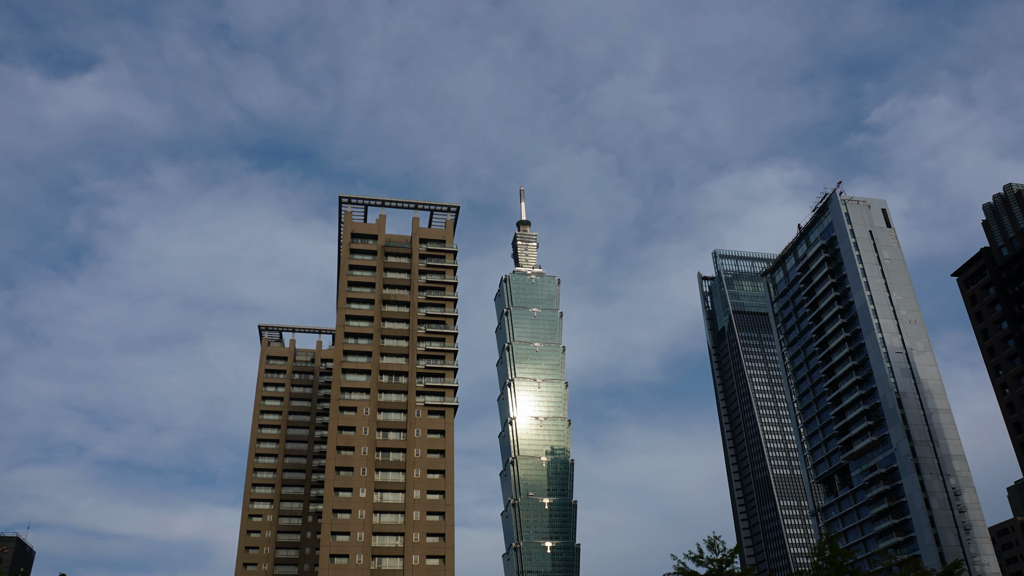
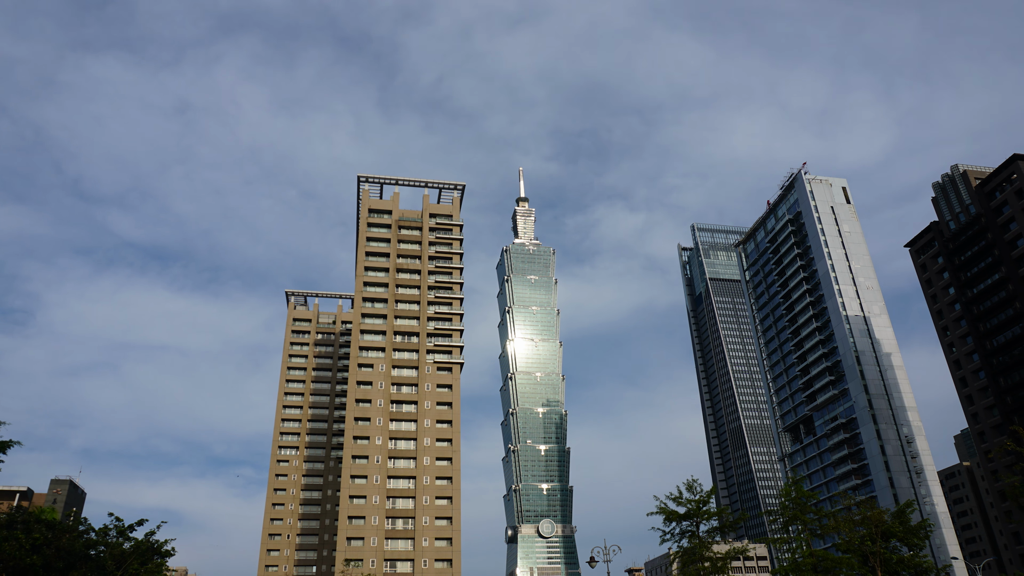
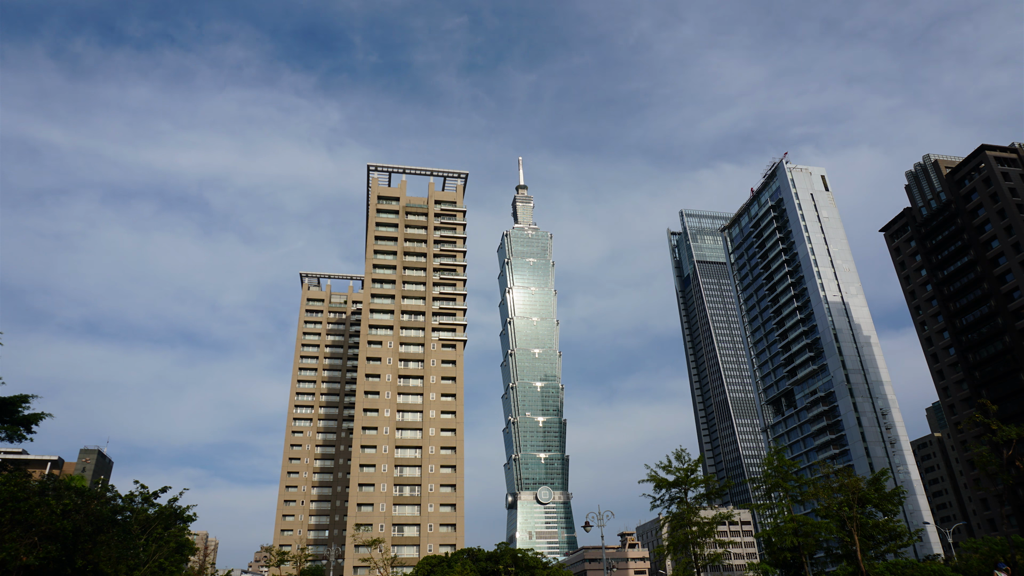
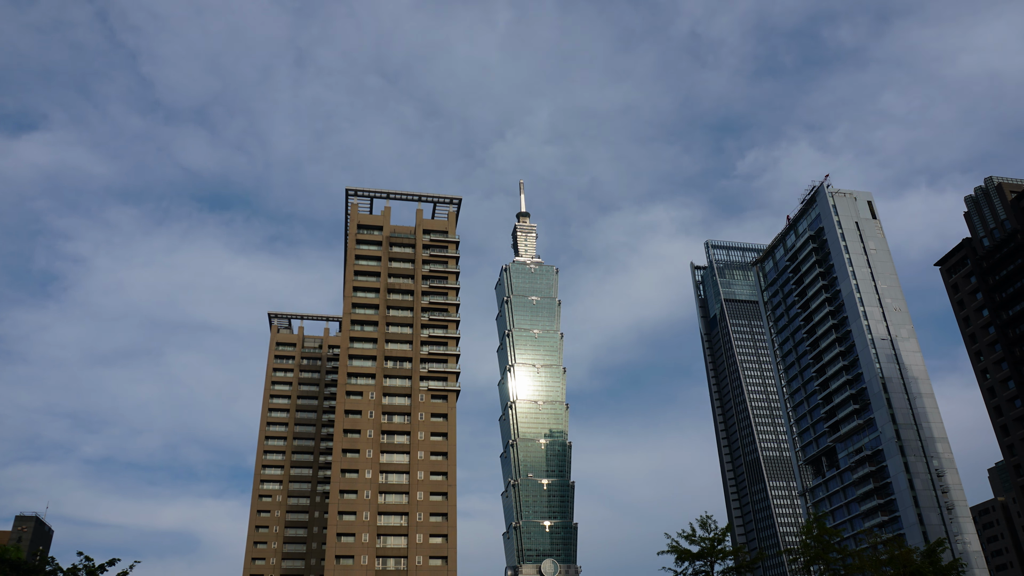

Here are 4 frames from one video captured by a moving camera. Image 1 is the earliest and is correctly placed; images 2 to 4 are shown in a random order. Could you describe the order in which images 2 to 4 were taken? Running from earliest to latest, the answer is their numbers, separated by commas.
4, 2, 3
